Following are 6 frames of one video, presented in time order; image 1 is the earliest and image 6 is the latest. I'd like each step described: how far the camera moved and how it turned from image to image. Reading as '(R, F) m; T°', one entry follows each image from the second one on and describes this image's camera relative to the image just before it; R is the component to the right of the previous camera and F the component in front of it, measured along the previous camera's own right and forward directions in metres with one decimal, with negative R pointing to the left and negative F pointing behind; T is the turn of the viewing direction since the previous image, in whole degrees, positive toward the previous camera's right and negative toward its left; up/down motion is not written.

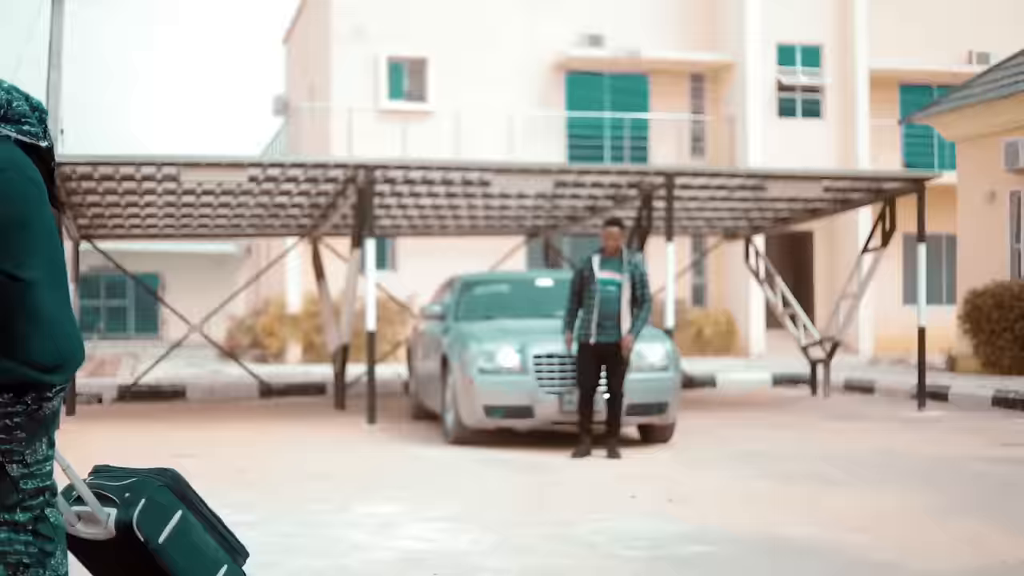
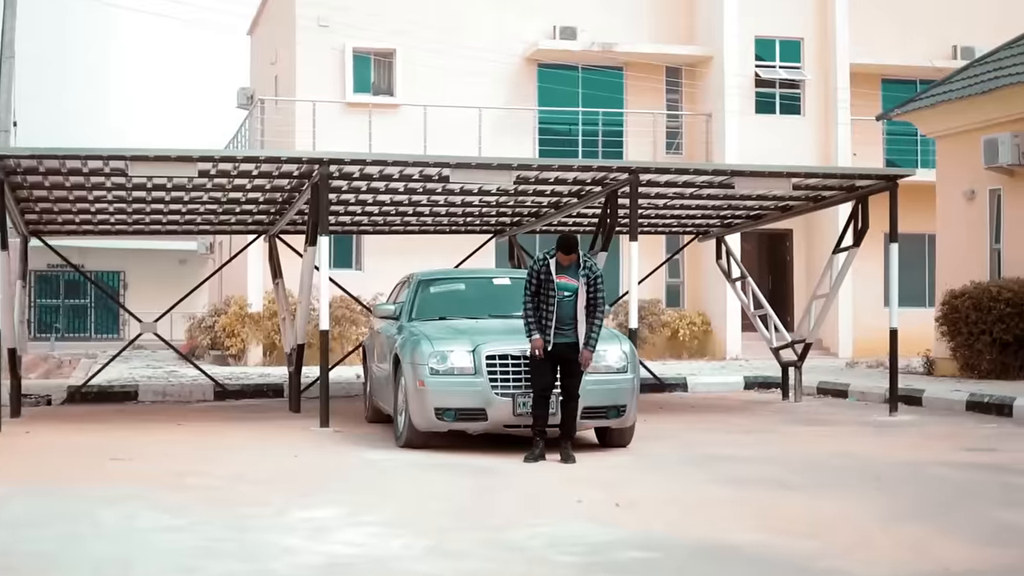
(+0.4, +0.4) m; 0°
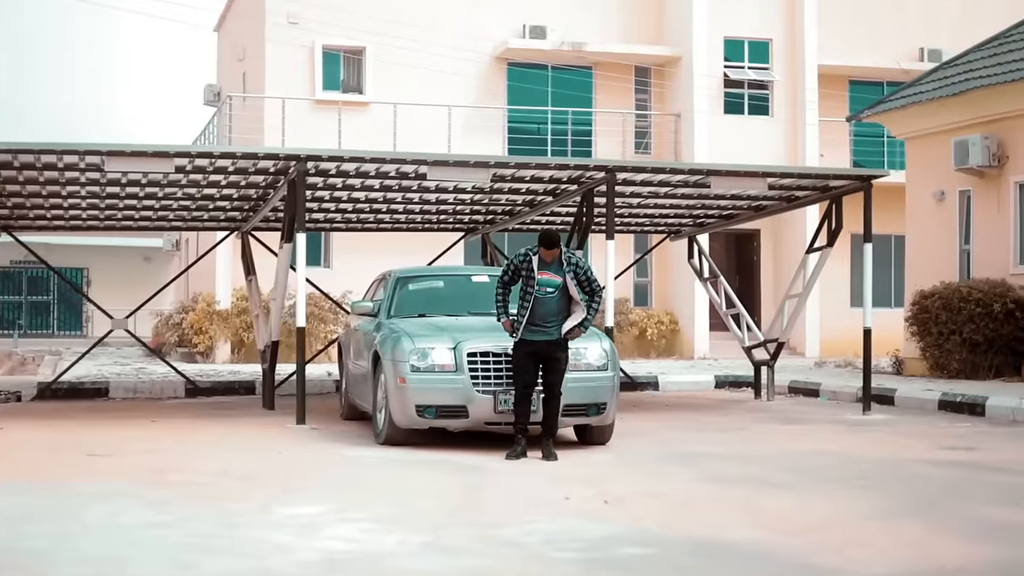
(-0.3, 0.0) m; +2°
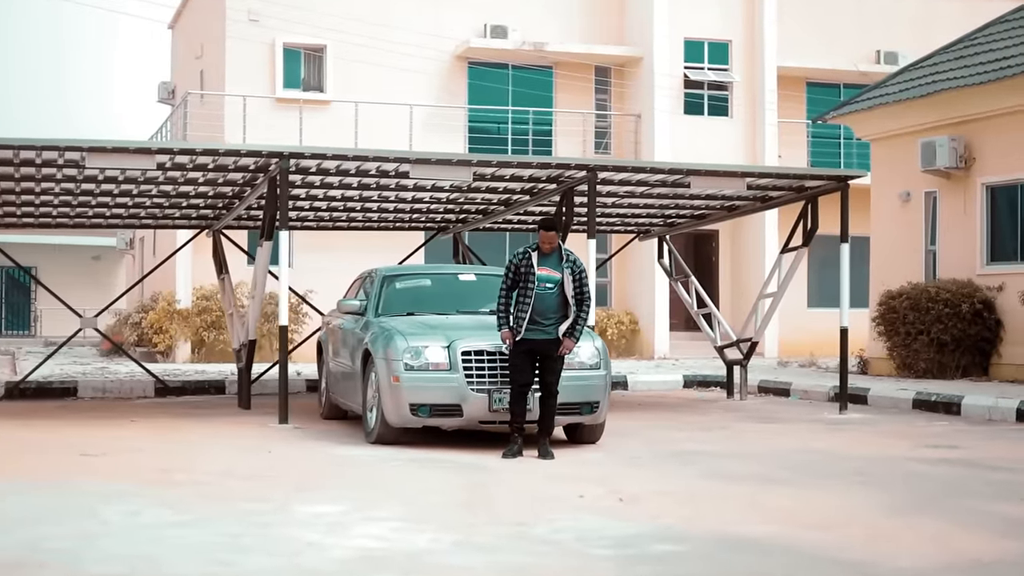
(-0.8, +0.1) m; +4°
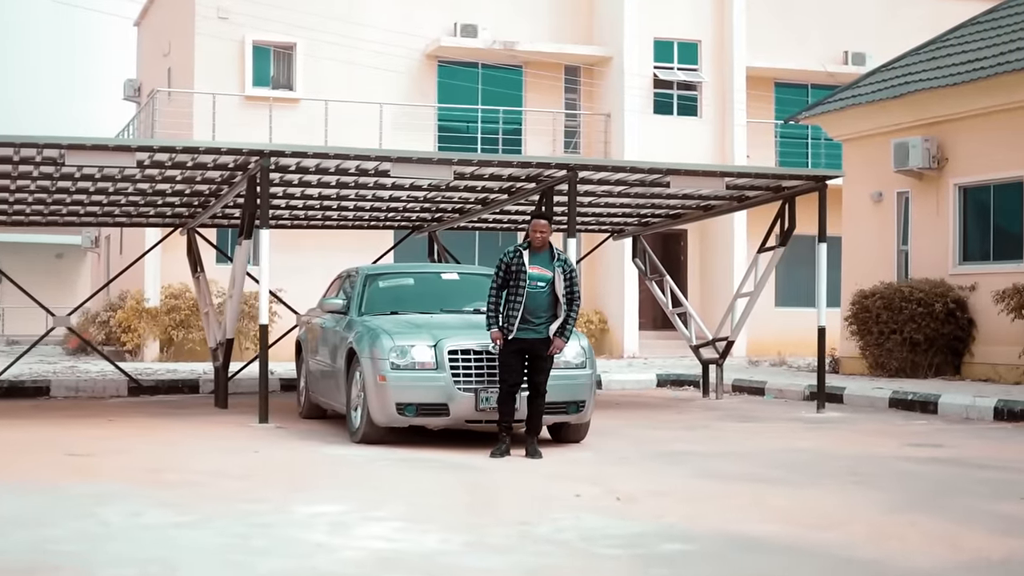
(-0.4, +0.1) m; +3°
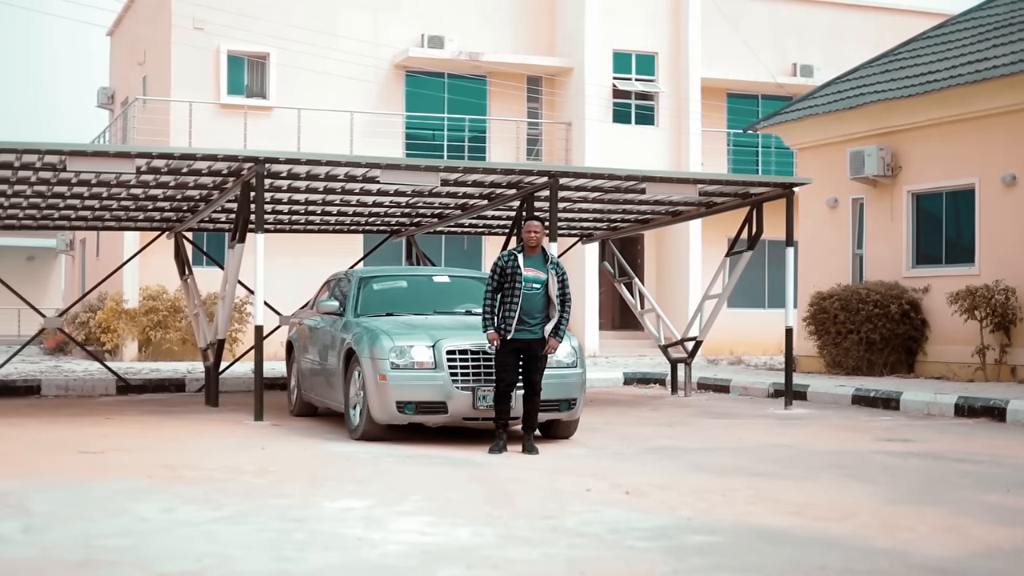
(-0.8, -0.4) m; +4°
